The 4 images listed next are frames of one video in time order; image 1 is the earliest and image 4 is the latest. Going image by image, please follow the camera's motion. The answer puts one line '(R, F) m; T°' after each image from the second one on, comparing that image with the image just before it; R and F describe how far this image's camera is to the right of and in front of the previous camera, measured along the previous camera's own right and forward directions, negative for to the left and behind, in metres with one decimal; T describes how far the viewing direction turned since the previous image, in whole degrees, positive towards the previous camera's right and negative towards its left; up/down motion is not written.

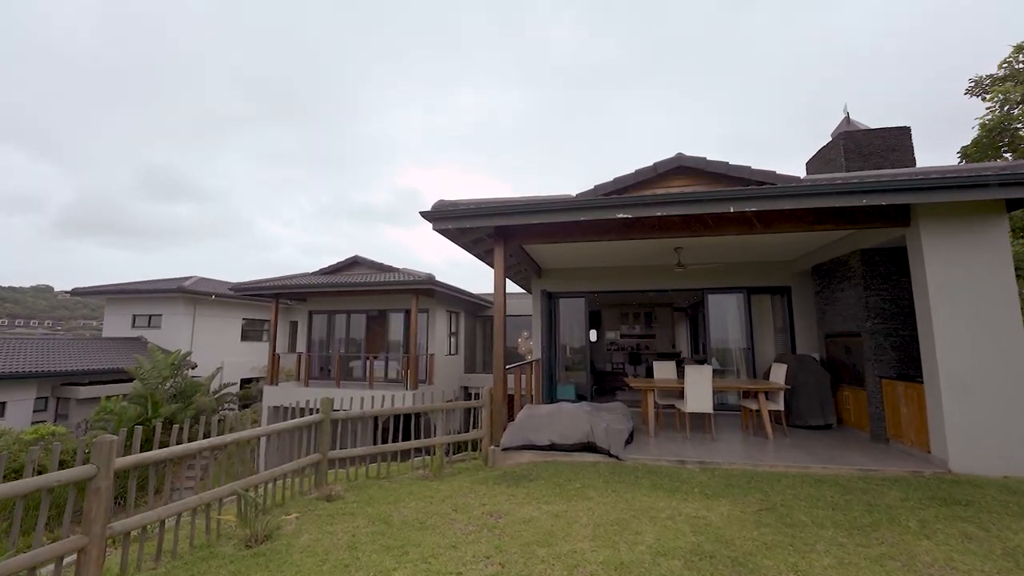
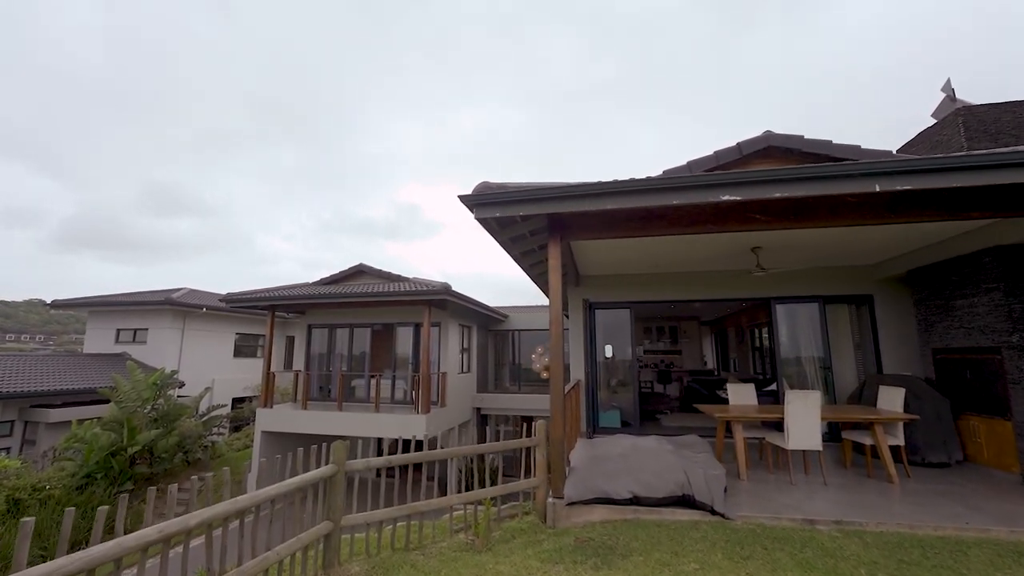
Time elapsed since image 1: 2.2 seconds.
(-0.5, +1.0) m; 0°
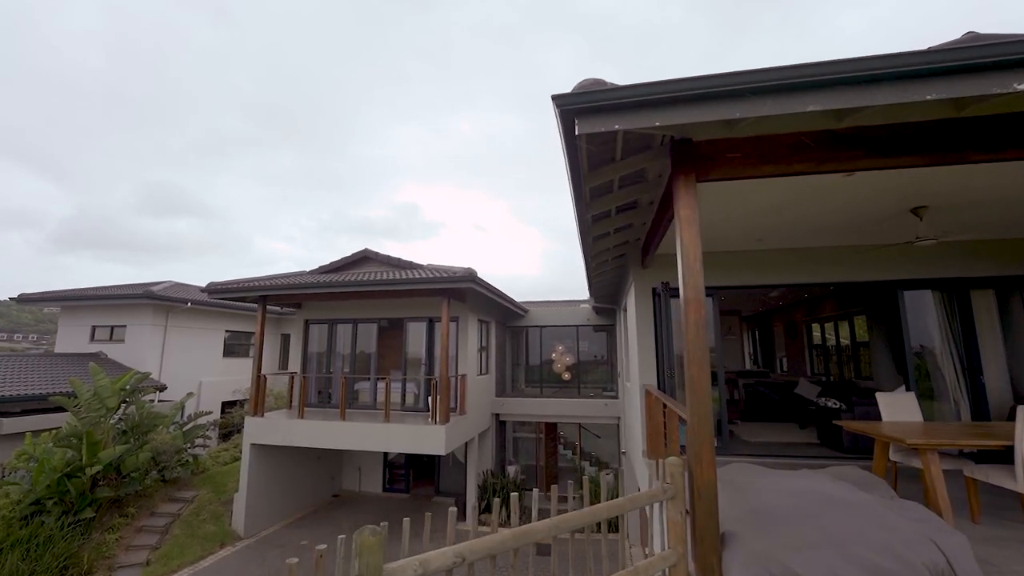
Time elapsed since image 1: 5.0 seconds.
(-0.6, +1.3) m; 0°
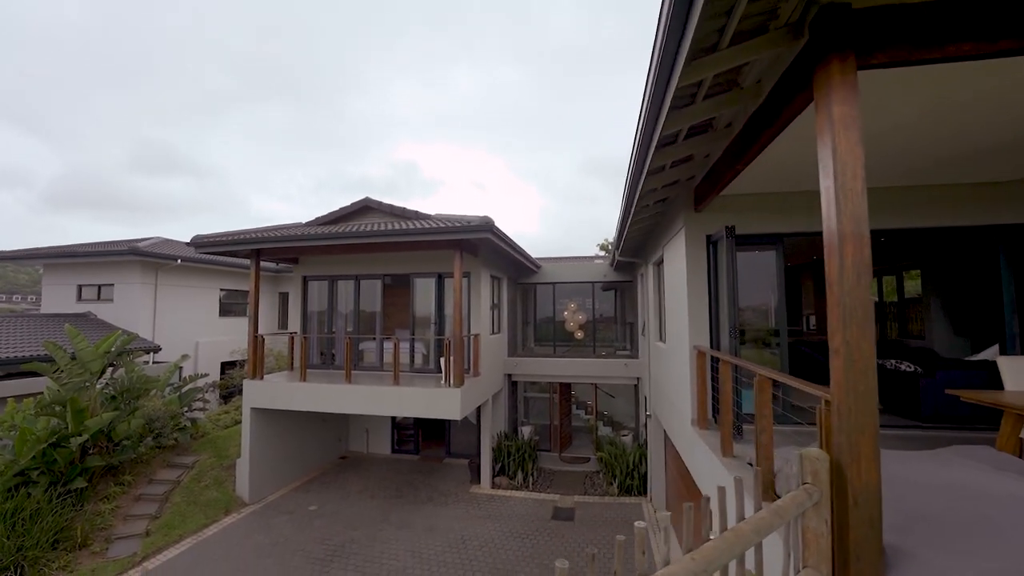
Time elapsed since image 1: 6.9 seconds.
(-0.3, +0.7) m; 0°
